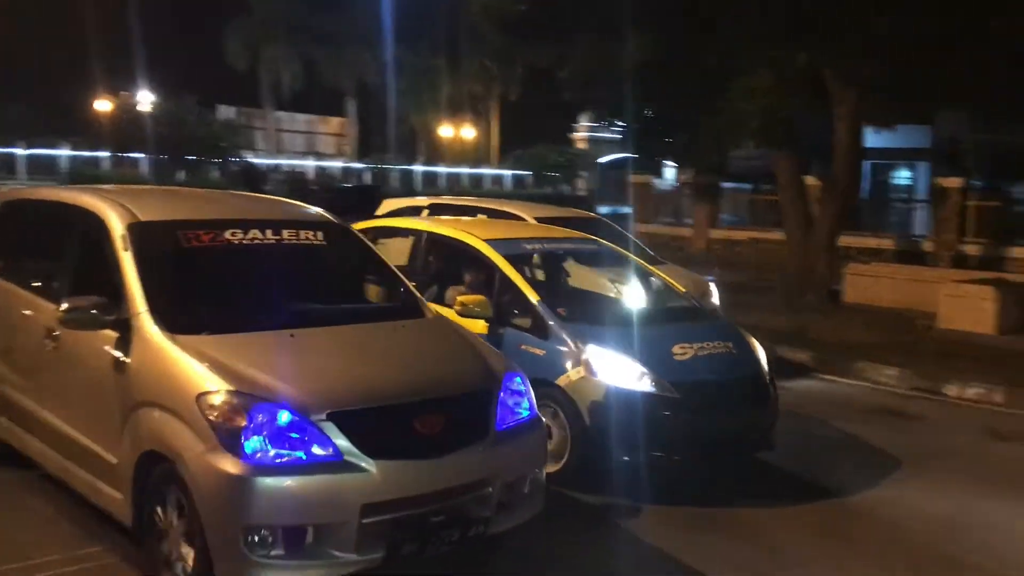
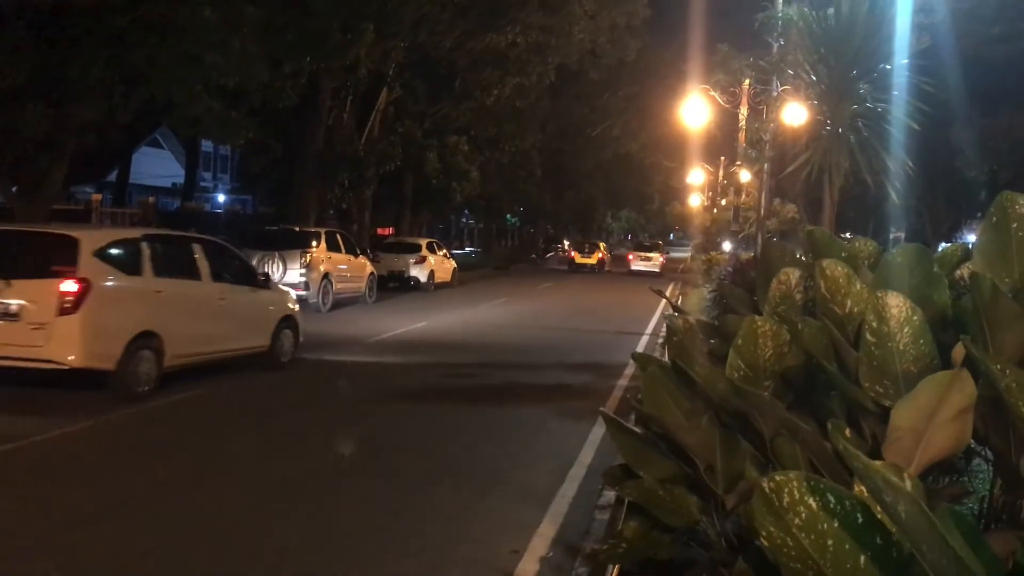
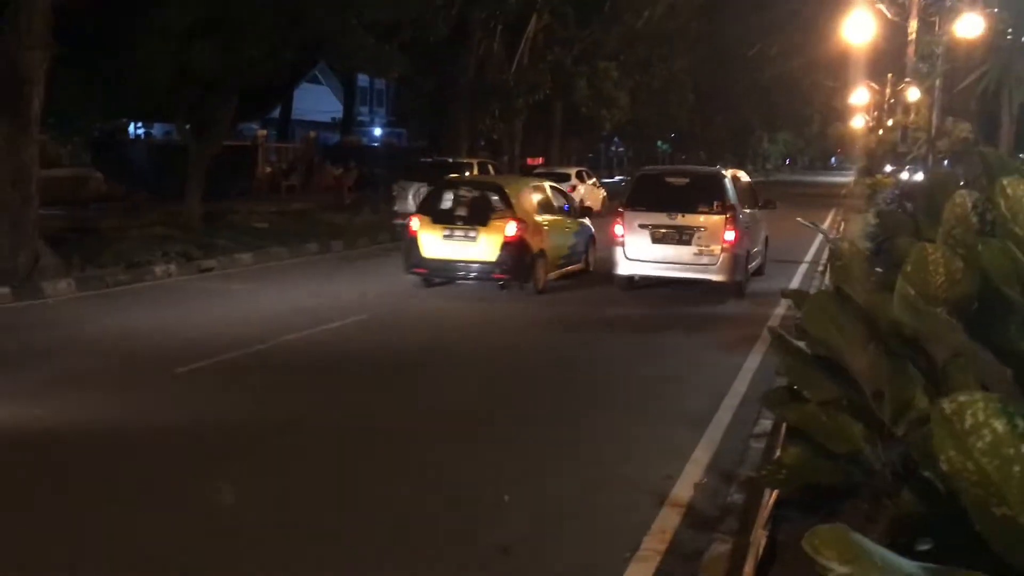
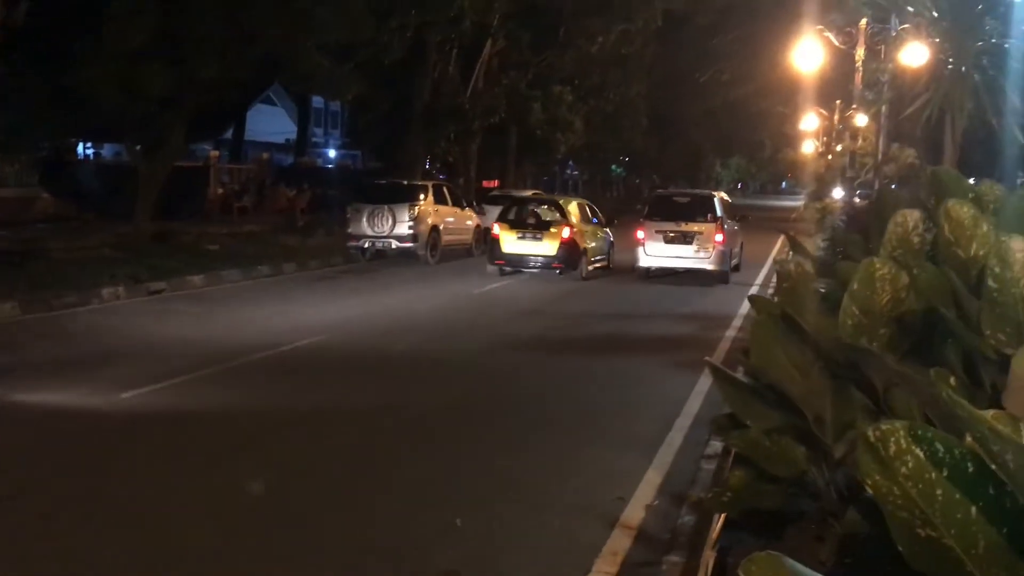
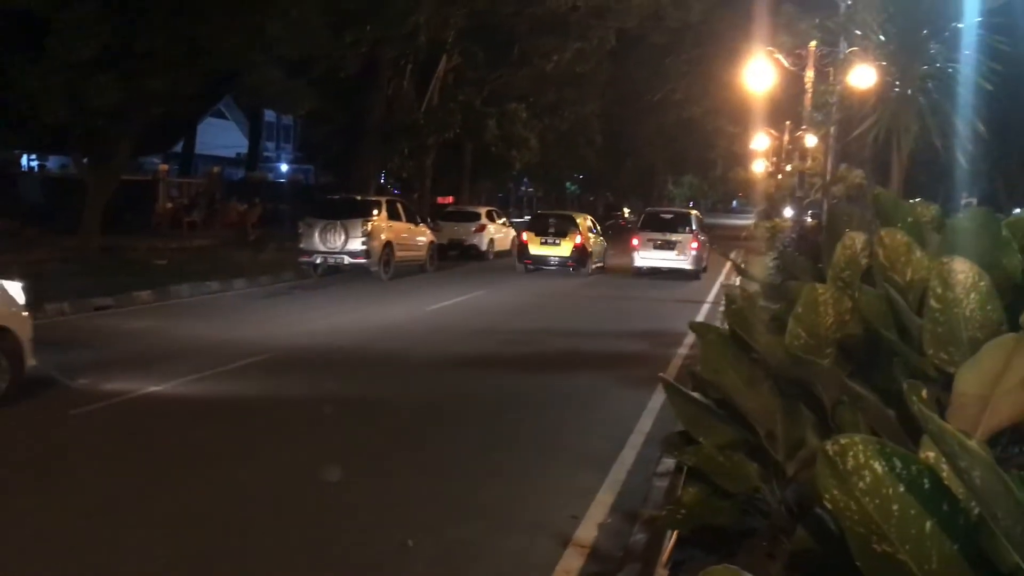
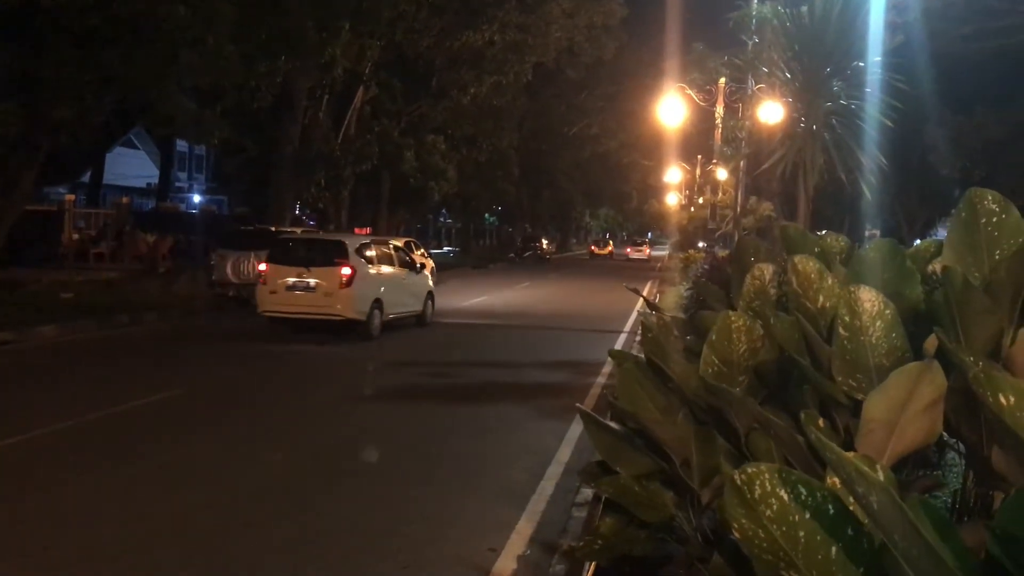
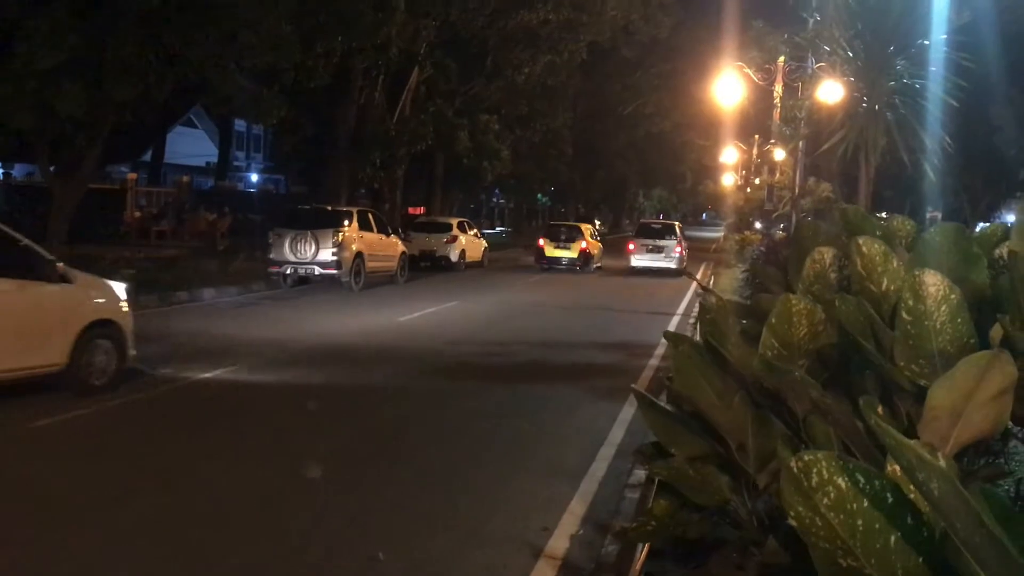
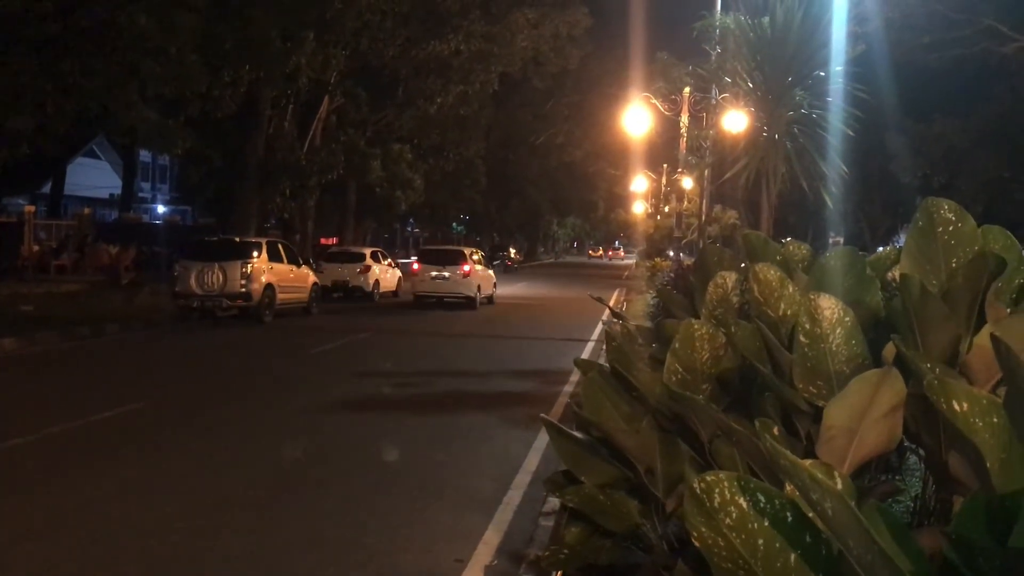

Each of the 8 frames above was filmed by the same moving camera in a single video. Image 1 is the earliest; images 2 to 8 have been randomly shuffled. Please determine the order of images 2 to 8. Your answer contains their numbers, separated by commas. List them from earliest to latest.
3, 4, 5, 7, 2, 6, 8
